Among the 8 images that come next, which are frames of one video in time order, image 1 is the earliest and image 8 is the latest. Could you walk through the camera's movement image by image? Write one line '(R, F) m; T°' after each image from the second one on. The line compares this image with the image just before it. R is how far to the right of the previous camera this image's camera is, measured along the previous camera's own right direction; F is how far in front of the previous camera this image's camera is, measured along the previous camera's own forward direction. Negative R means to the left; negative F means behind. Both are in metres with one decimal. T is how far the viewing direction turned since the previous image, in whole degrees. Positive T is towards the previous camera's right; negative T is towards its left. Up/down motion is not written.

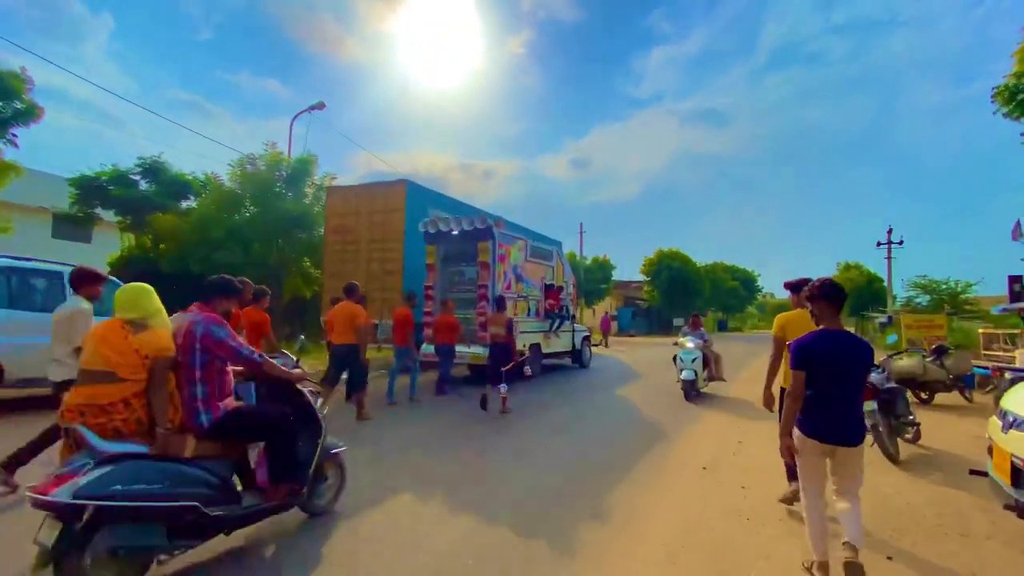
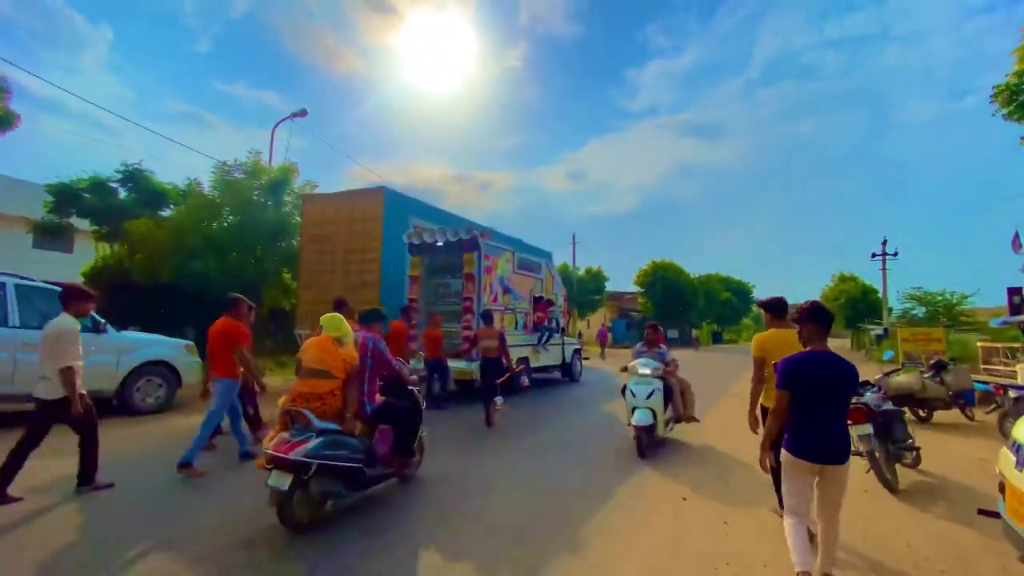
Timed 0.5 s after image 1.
(+0.3, +0.4) m; 0°
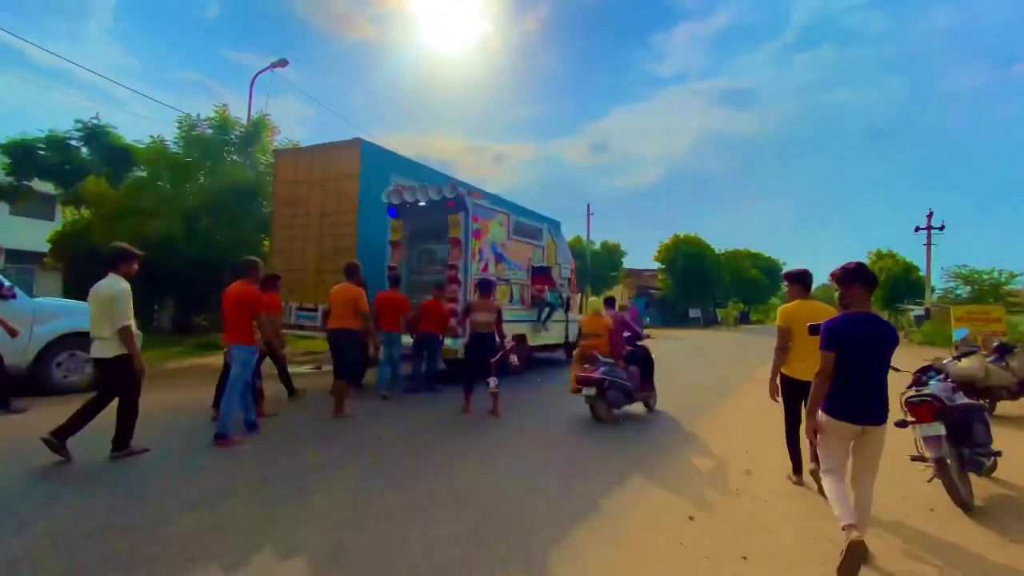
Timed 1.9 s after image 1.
(+0.5, +1.4) m; -2°
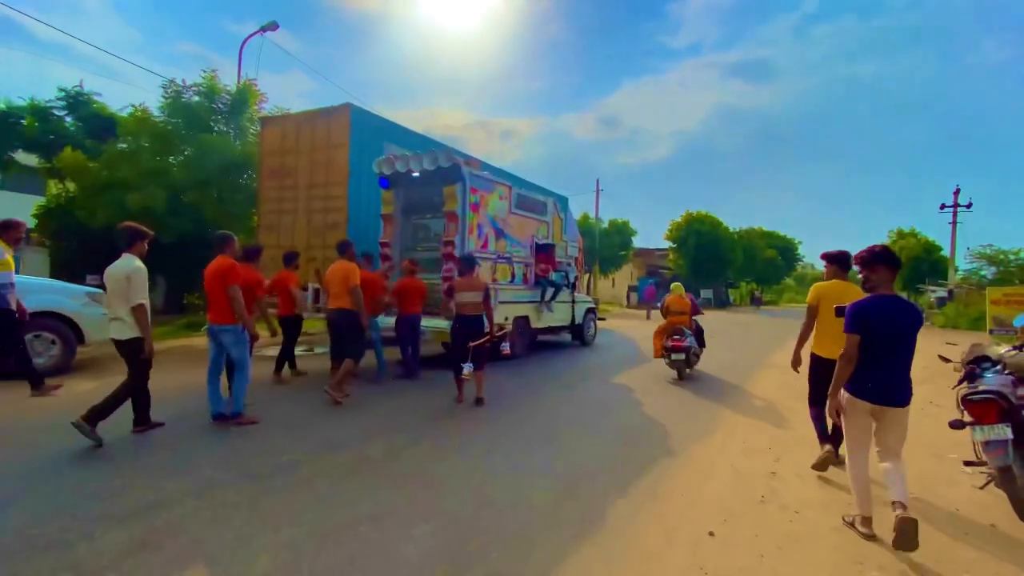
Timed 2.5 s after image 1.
(+0.1, +0.7) m; -1°
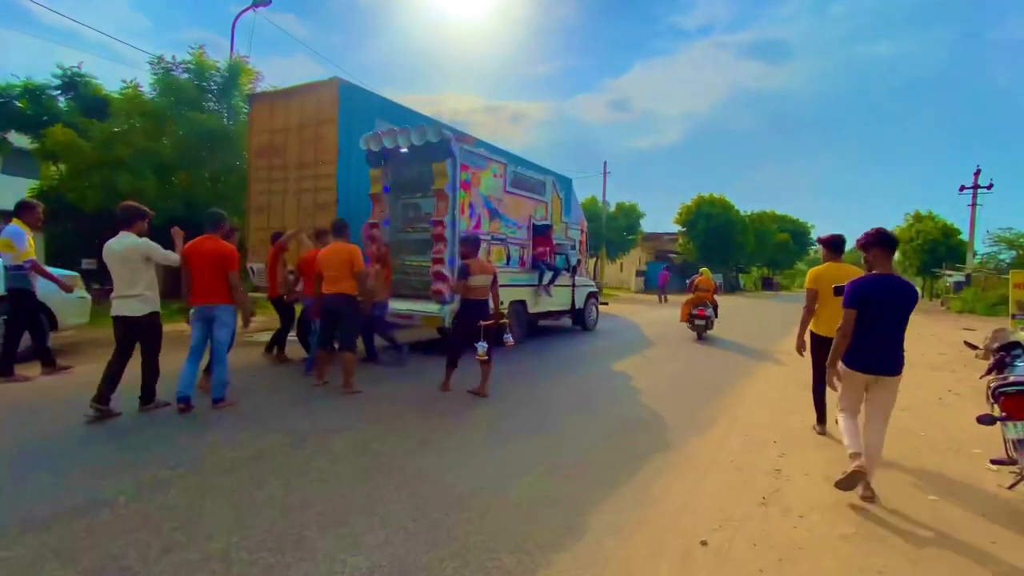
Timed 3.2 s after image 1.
(+0.3, +0.4) m; -1°
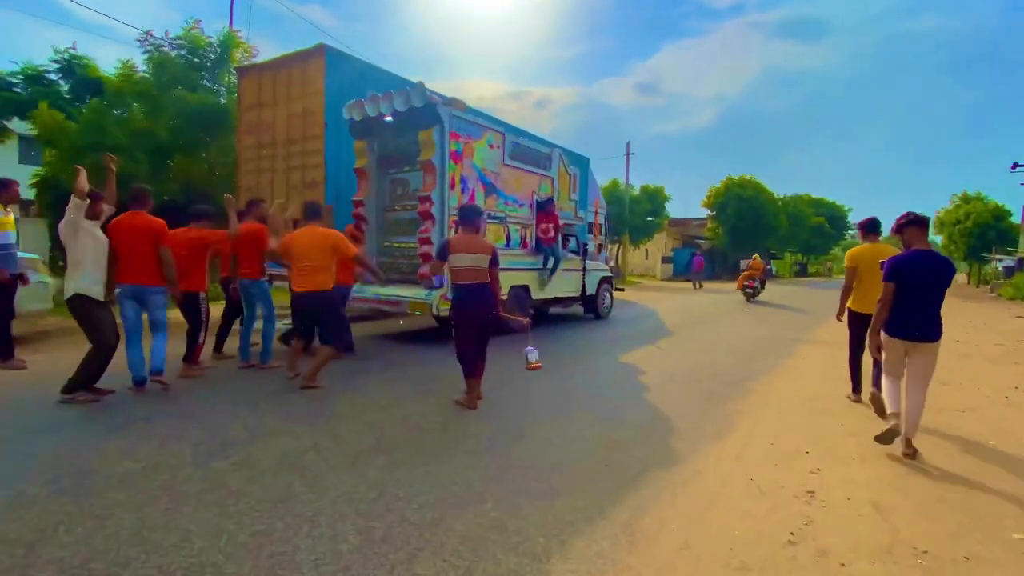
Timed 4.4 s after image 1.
(+0.4, +0.9) m; -3°
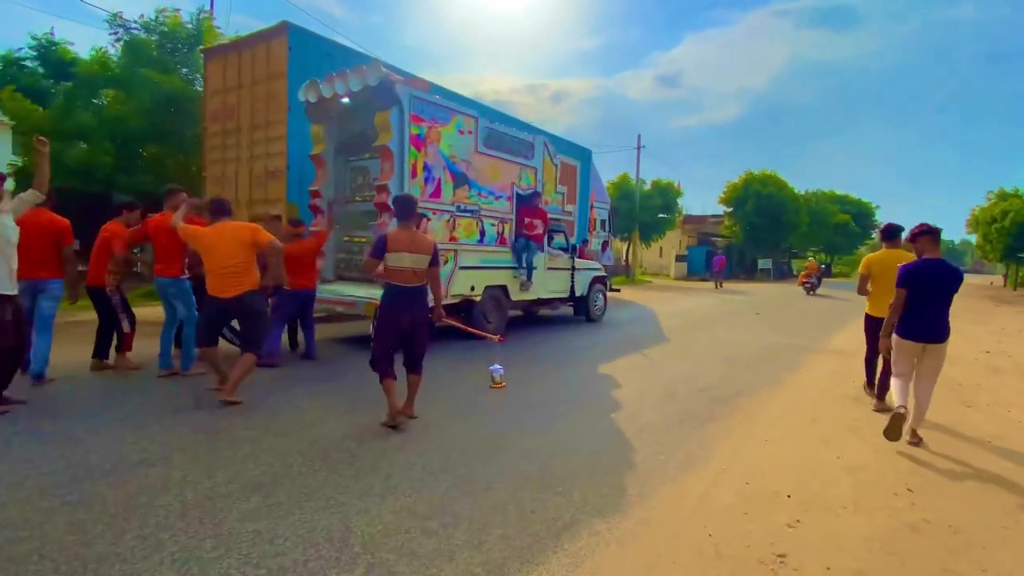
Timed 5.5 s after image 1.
(+0.7, +0.7) m; -2°
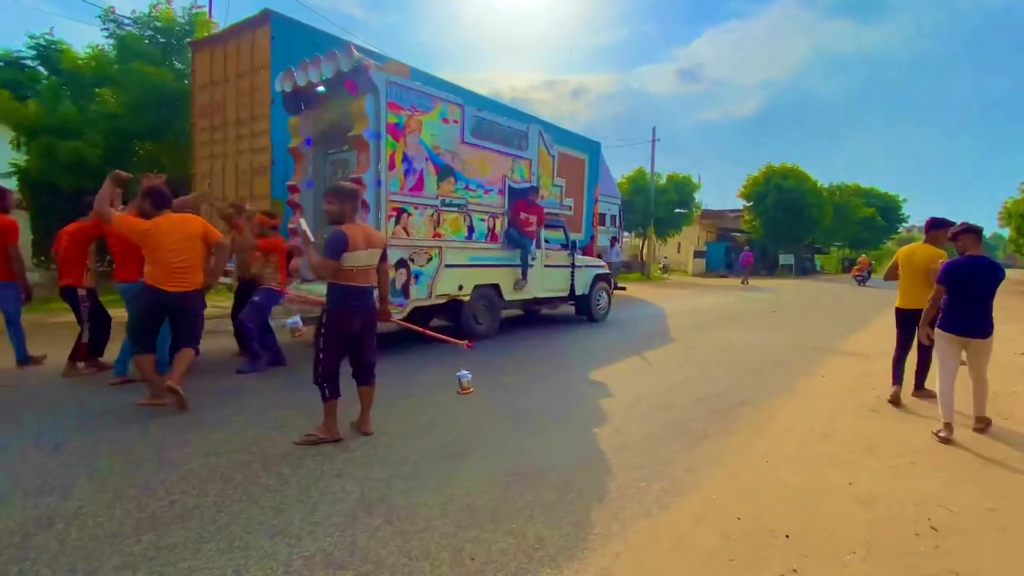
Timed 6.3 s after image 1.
(+0.4, +0.5) m; -2°
